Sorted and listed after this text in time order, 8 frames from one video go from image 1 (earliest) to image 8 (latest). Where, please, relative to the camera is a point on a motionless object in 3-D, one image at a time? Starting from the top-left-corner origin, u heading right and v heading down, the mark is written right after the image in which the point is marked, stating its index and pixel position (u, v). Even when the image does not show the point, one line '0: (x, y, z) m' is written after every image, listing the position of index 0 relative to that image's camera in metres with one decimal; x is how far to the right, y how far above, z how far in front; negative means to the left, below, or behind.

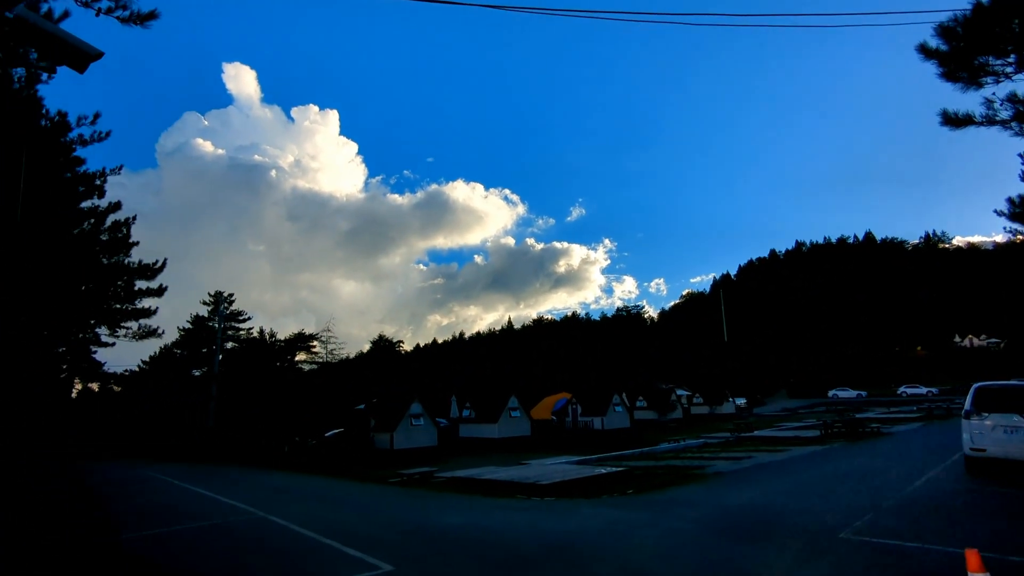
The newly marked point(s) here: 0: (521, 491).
0: (+0.2, -4.9, +15.2) m
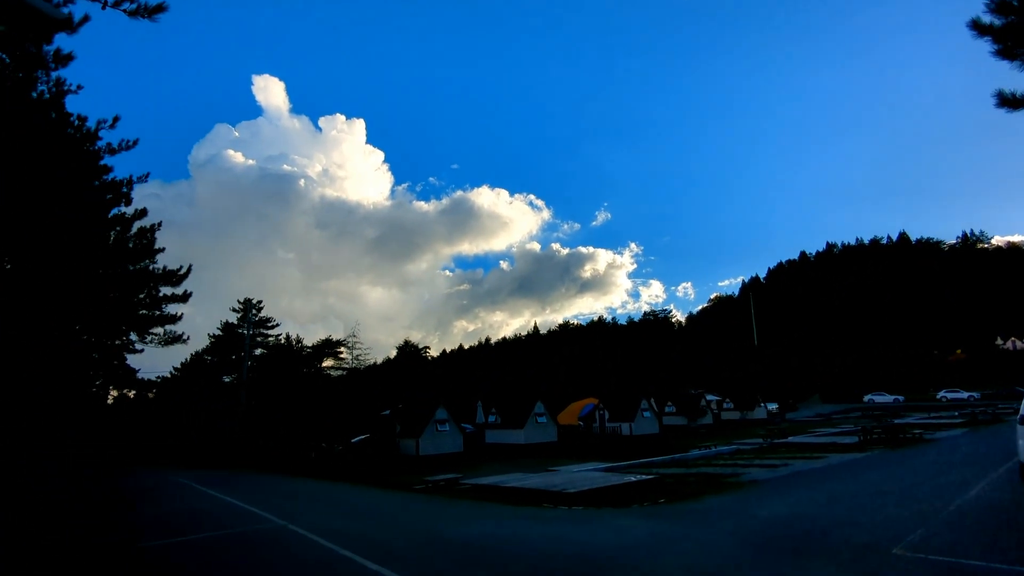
0: (+0.8, -4.9, +14.8) m
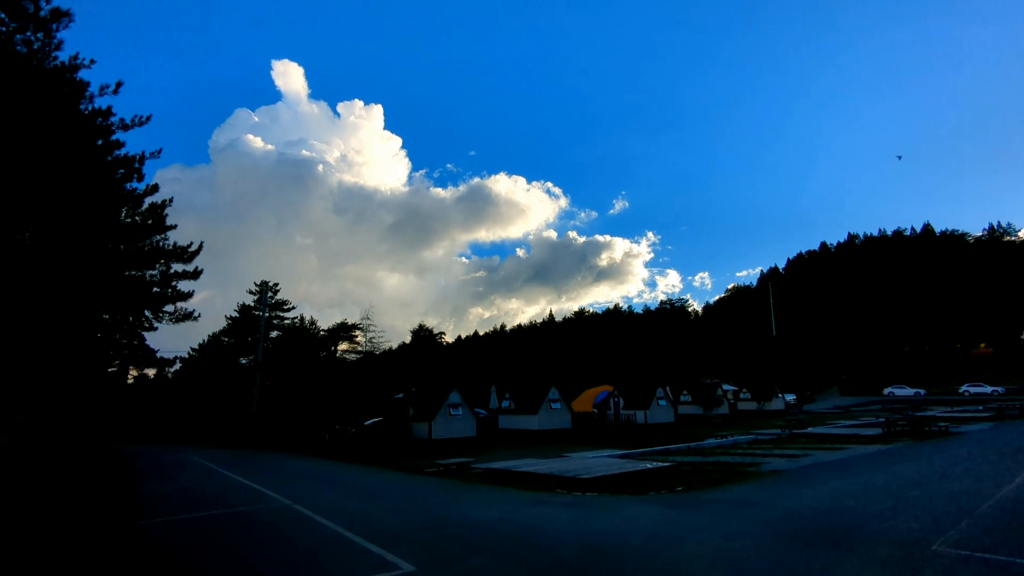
0: (+1.1, -4.4, +14.3) m
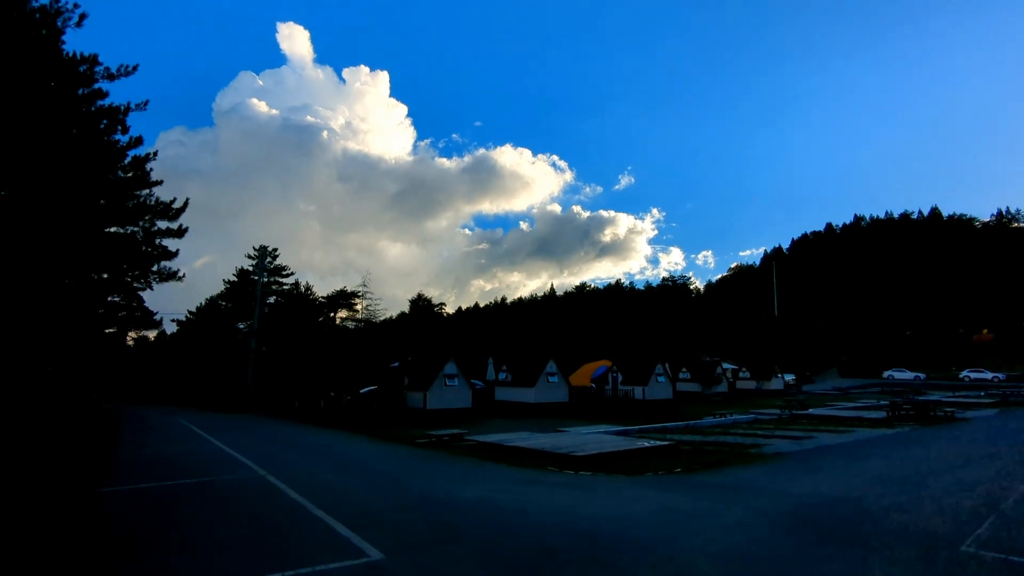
0: (+0.9, -3.7, +13.7) m
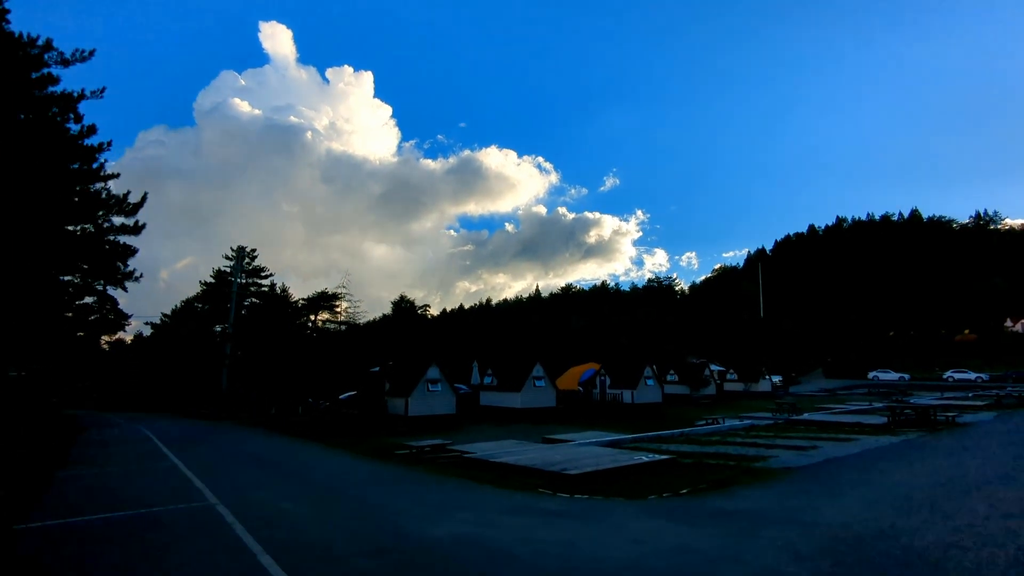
0: (+0.6, -3.7, +12.4) m
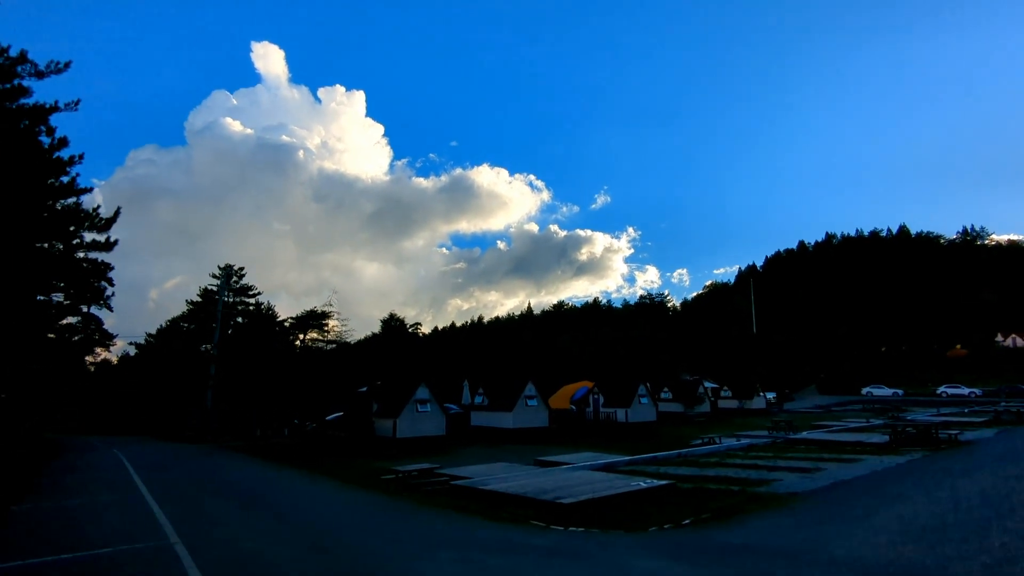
0: (+0.4, -4.0, +11.5) m
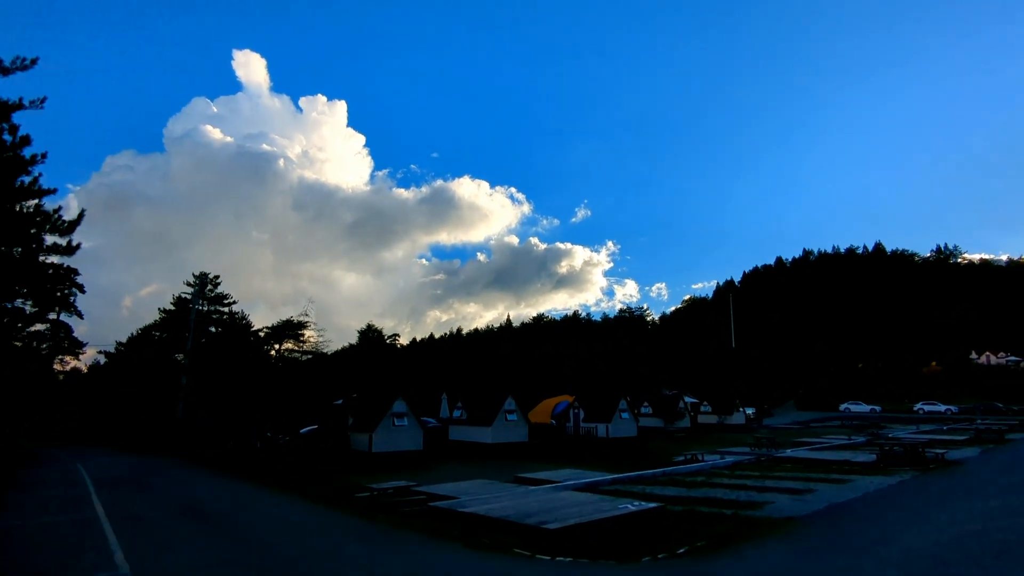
0: (+0.1, -4.2, +10.8) m
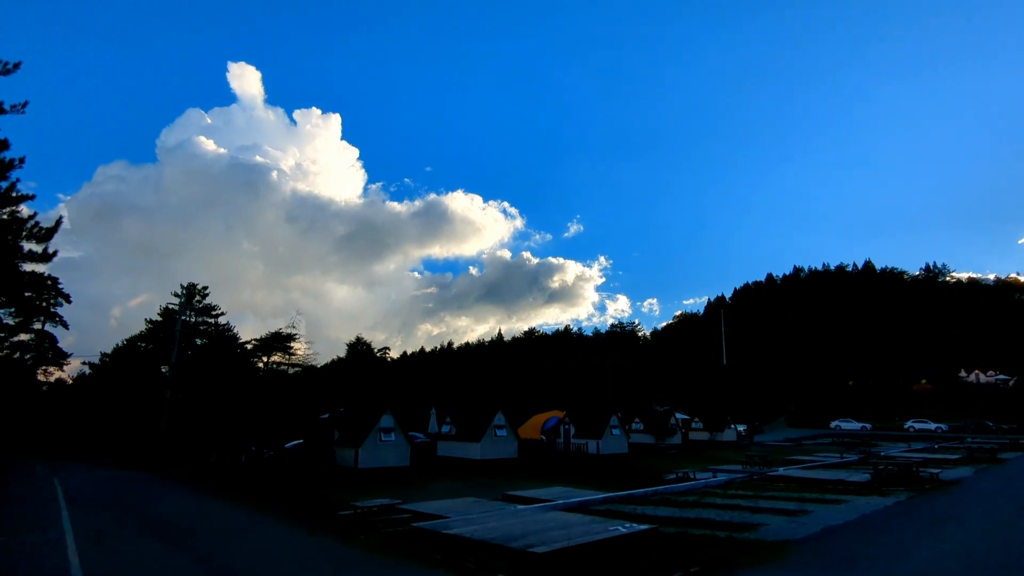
0: (-0.1, -4.4, +10.4) m
